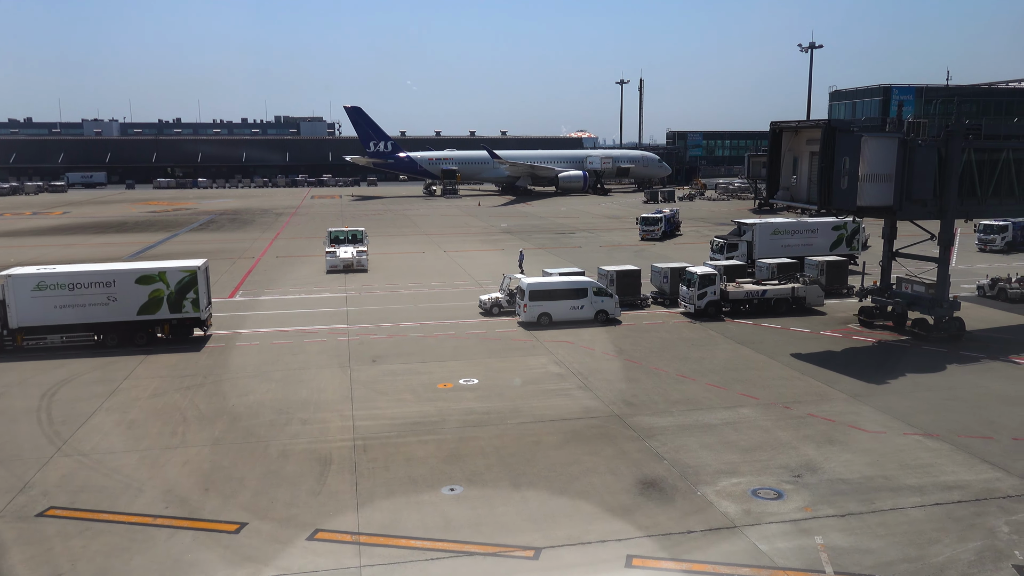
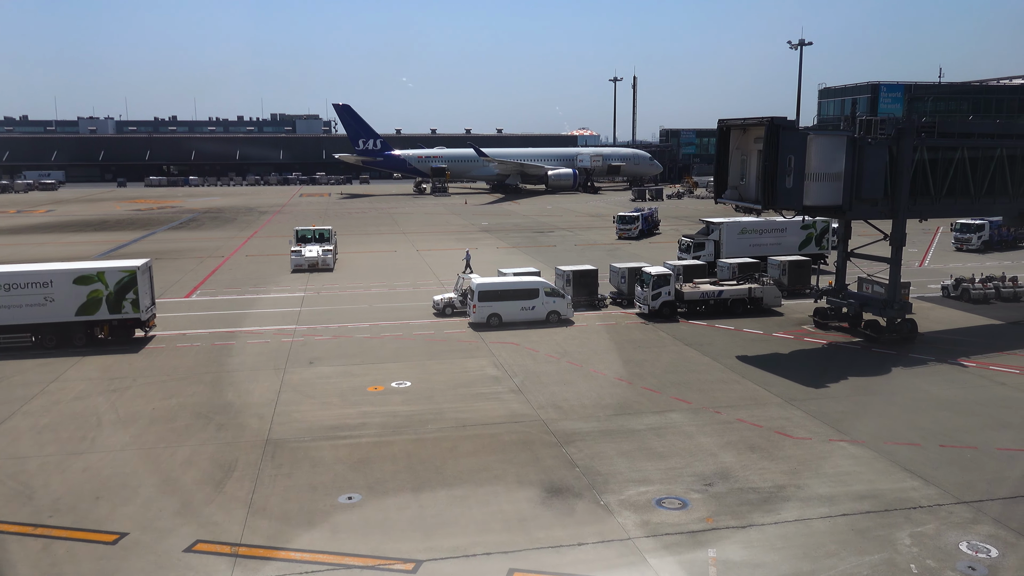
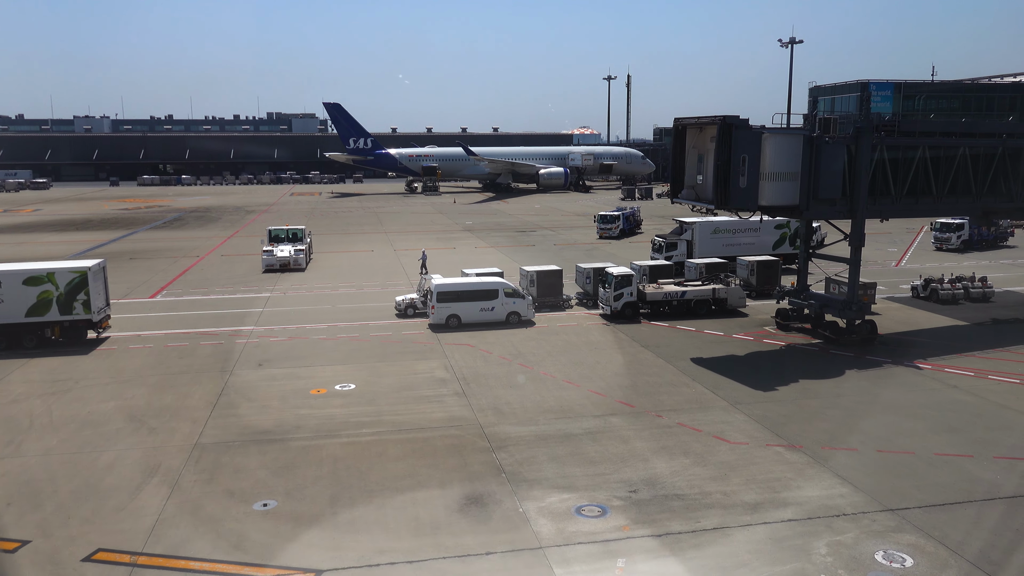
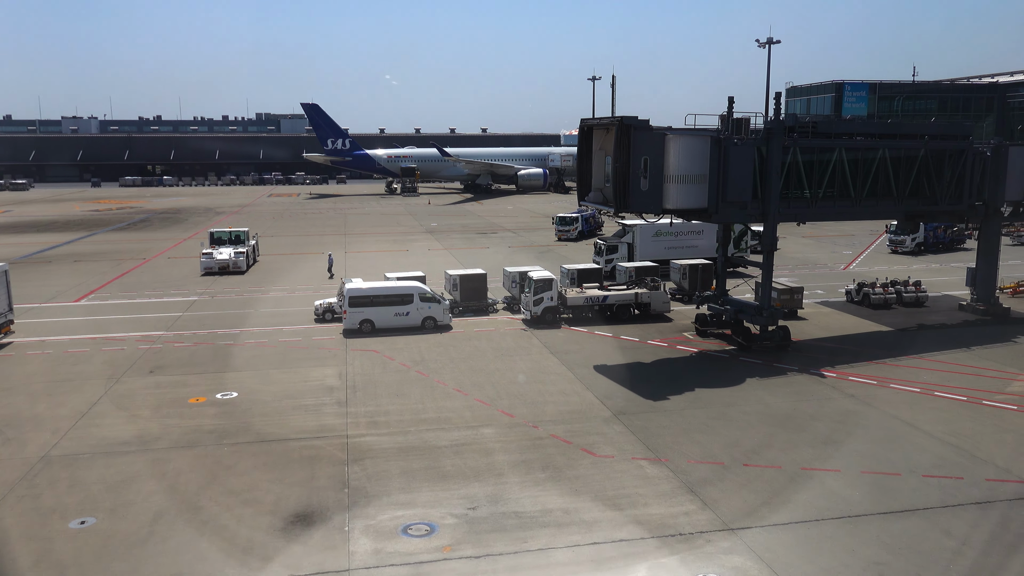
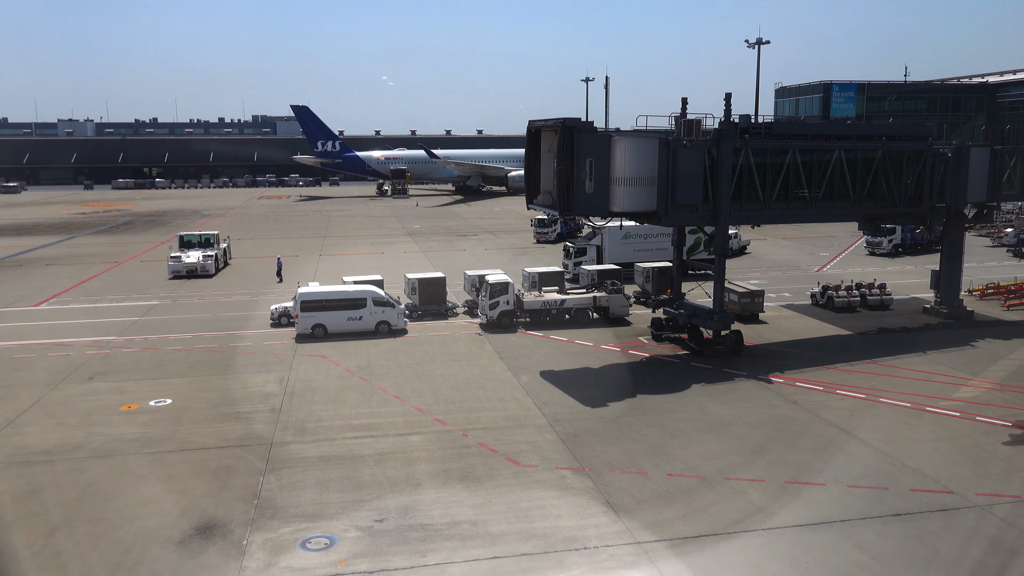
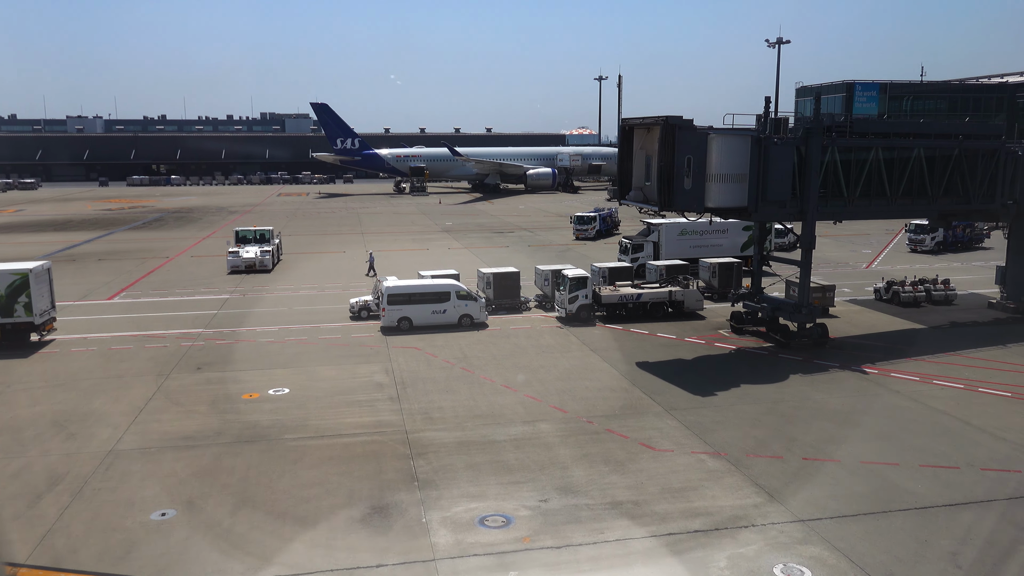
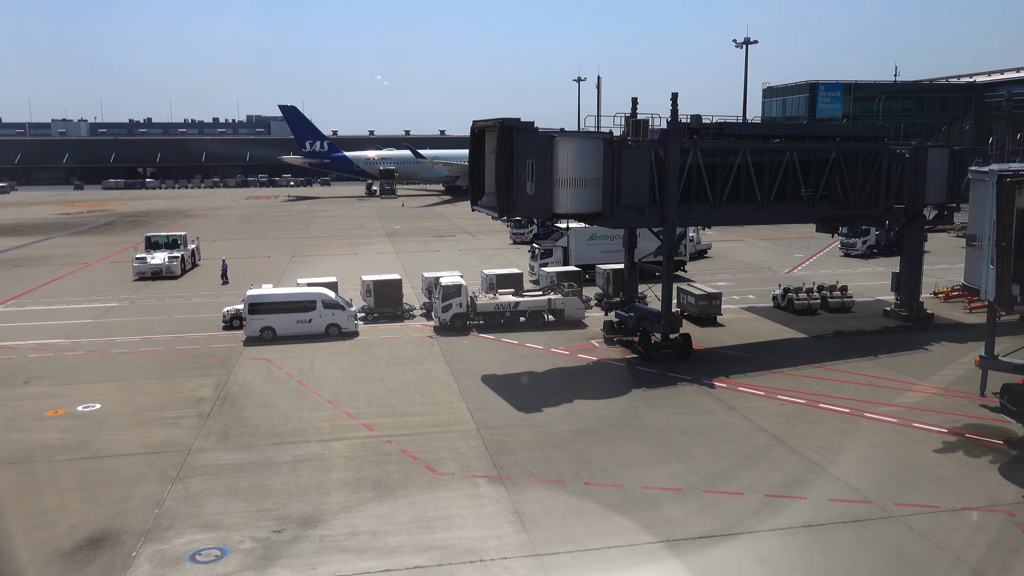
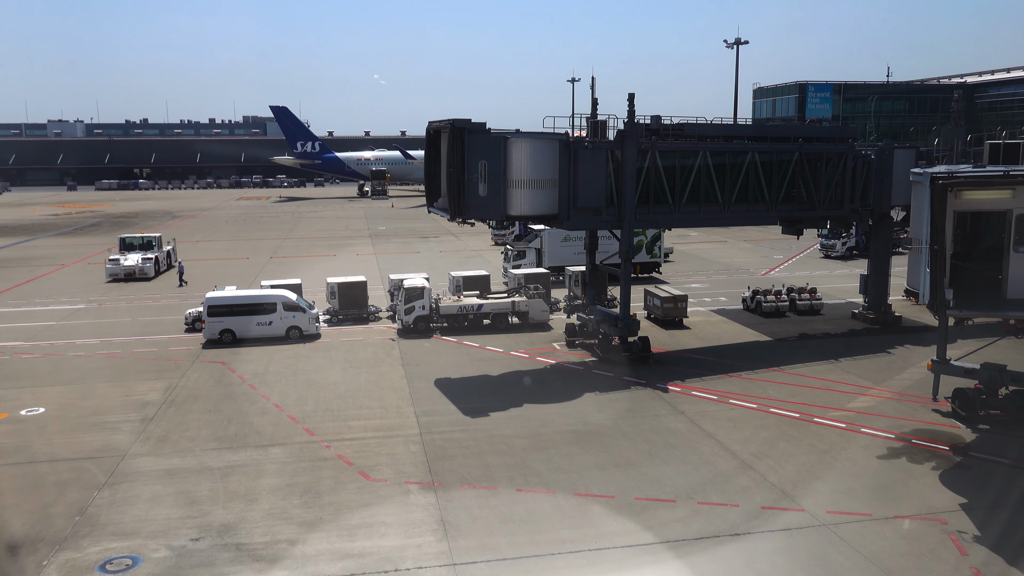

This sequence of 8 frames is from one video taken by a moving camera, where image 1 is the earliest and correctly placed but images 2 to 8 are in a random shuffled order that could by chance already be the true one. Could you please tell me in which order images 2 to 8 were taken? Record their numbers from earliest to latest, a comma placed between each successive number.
2, 3, 6, 4, 5, 7, 8
